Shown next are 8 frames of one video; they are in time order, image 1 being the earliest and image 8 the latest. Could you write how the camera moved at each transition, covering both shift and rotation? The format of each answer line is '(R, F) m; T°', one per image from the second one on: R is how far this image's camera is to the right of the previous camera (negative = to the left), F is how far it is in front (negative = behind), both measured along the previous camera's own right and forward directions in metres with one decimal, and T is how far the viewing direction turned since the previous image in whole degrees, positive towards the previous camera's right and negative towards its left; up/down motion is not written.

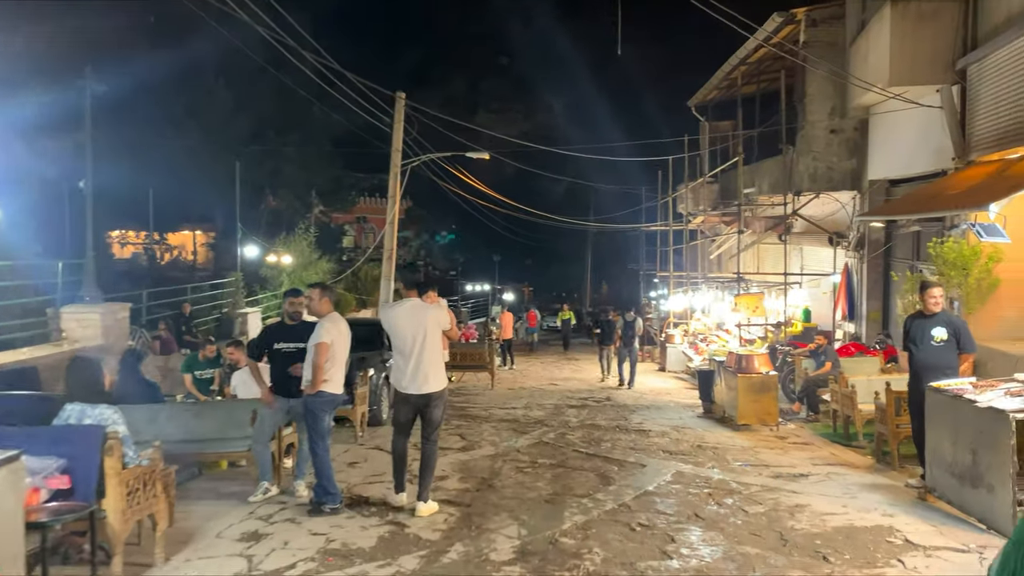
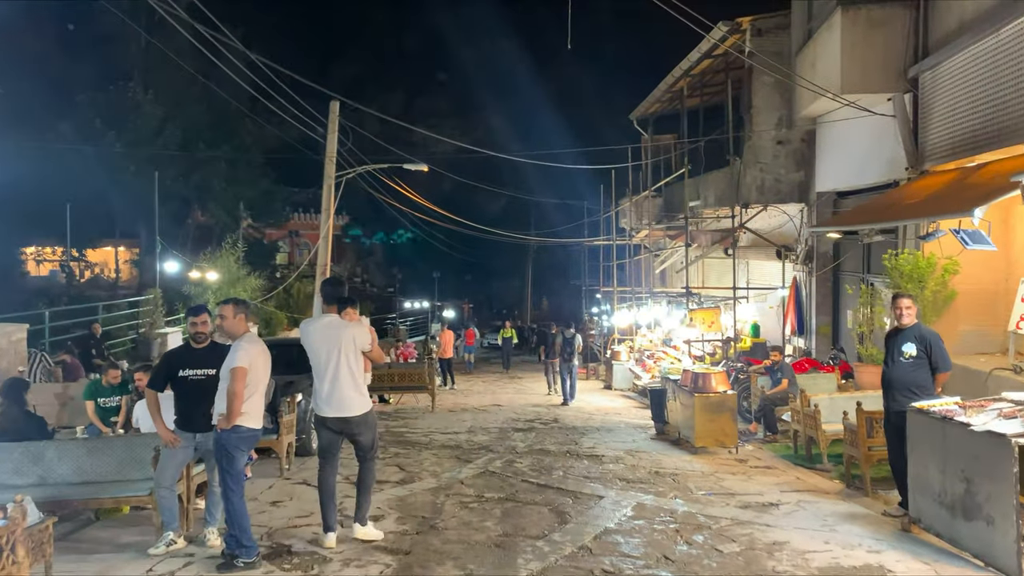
(0.0, +0.7) m; +4°
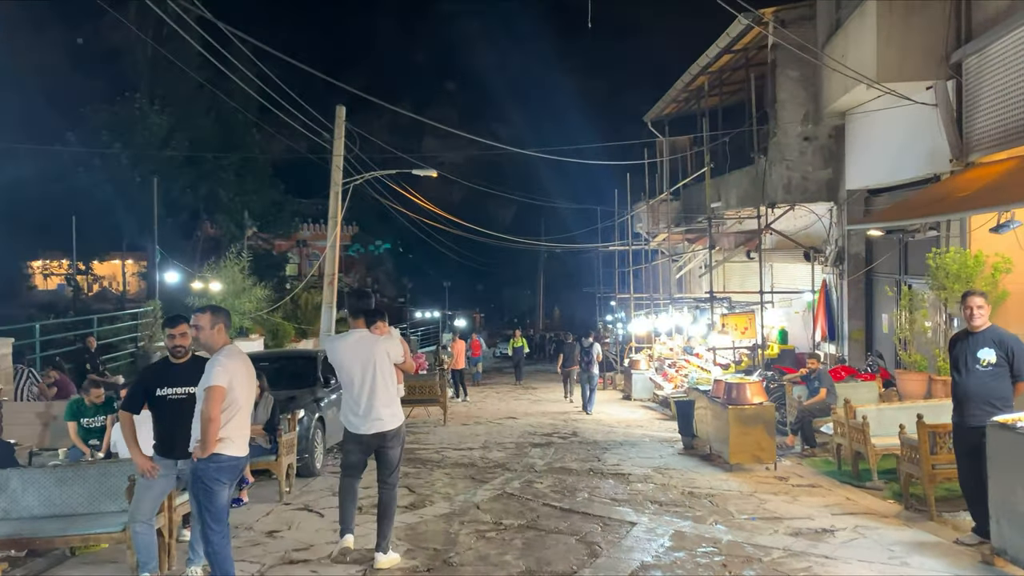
(-0.1, +0.7) m; -1°
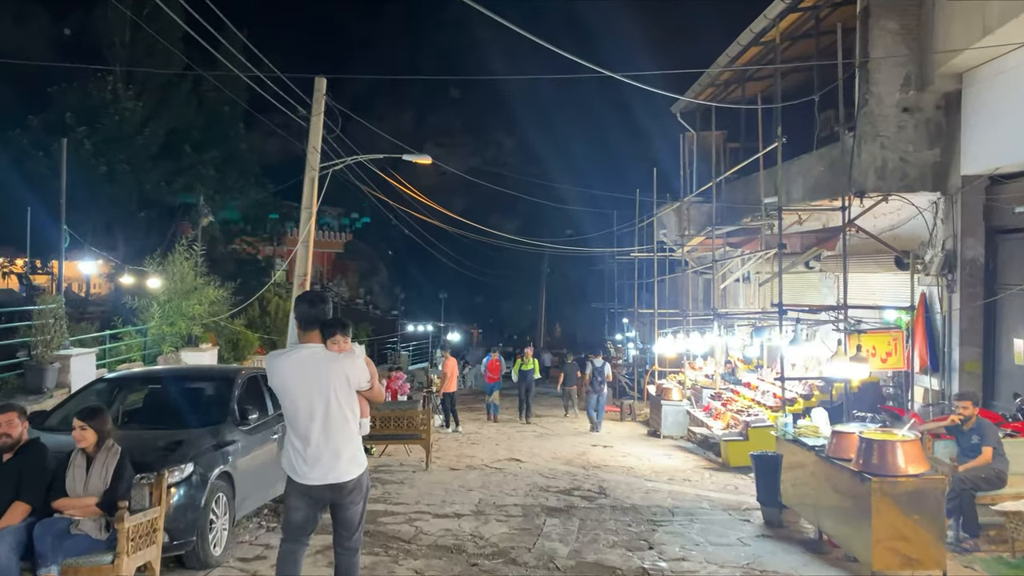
(-0.1, +3.2) m; 0°
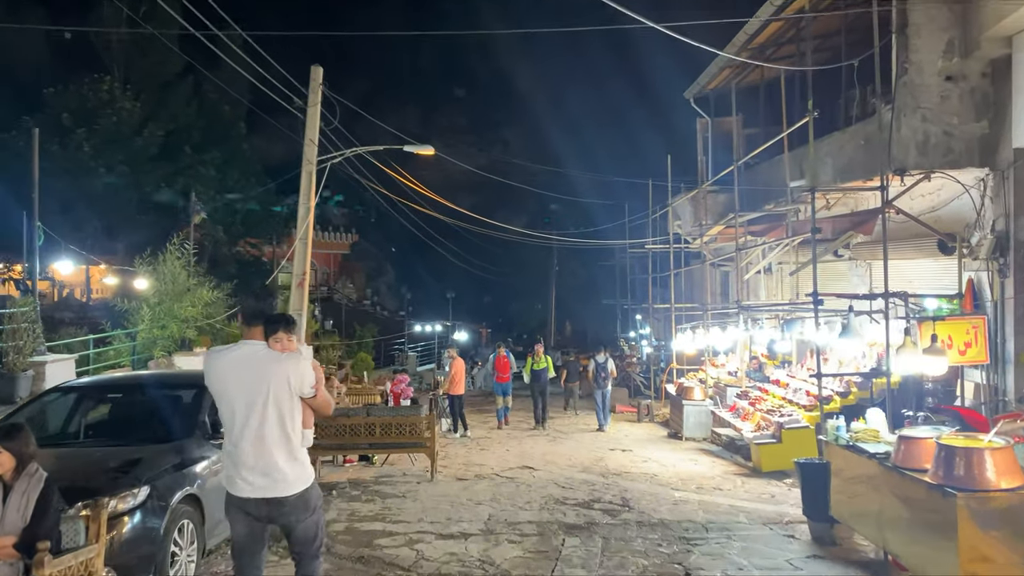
(0.0, +0.9) m; -1°
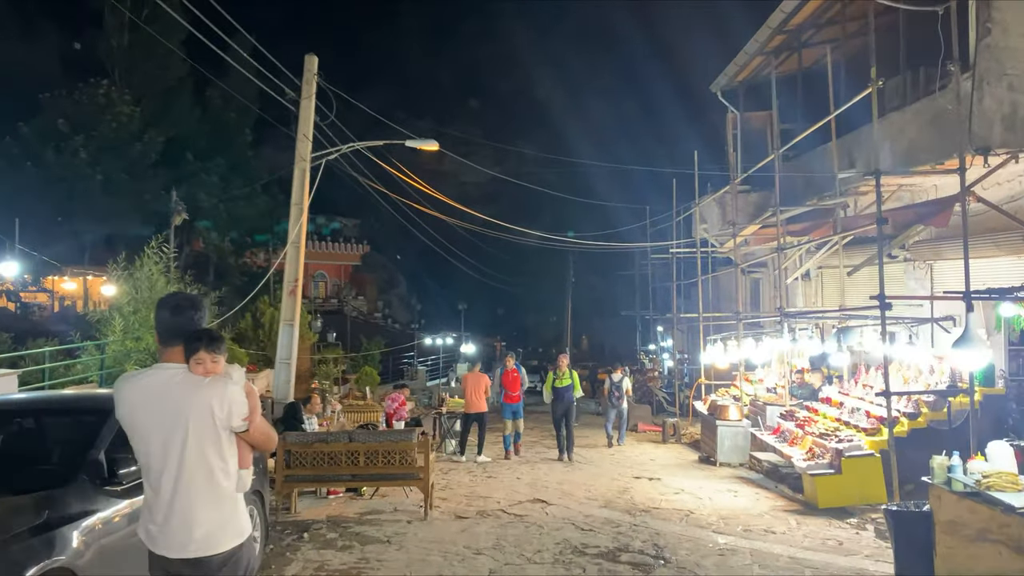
(+0.1, +1.5) m; -1°
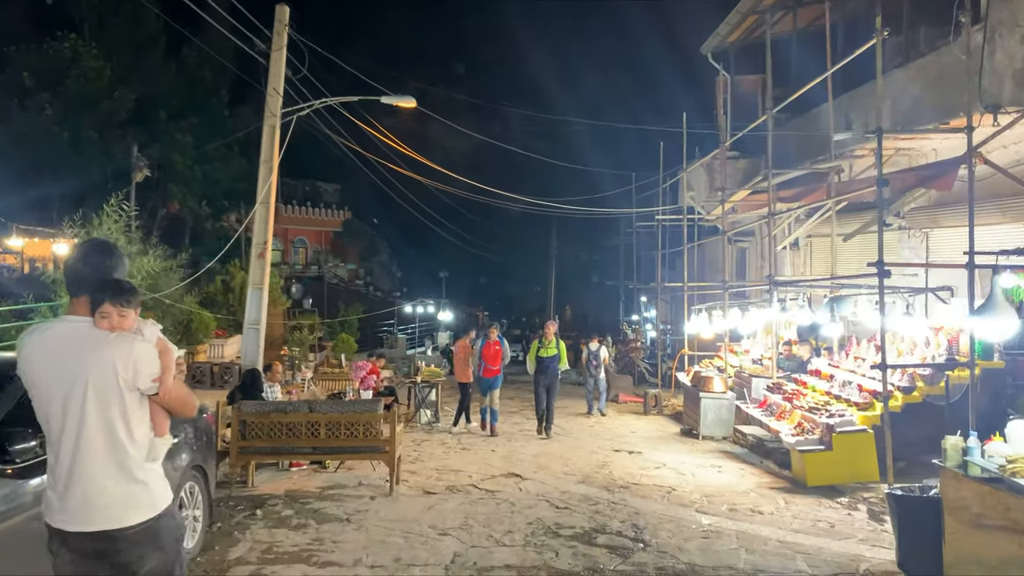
(+0.1, +0.6) m; +1°
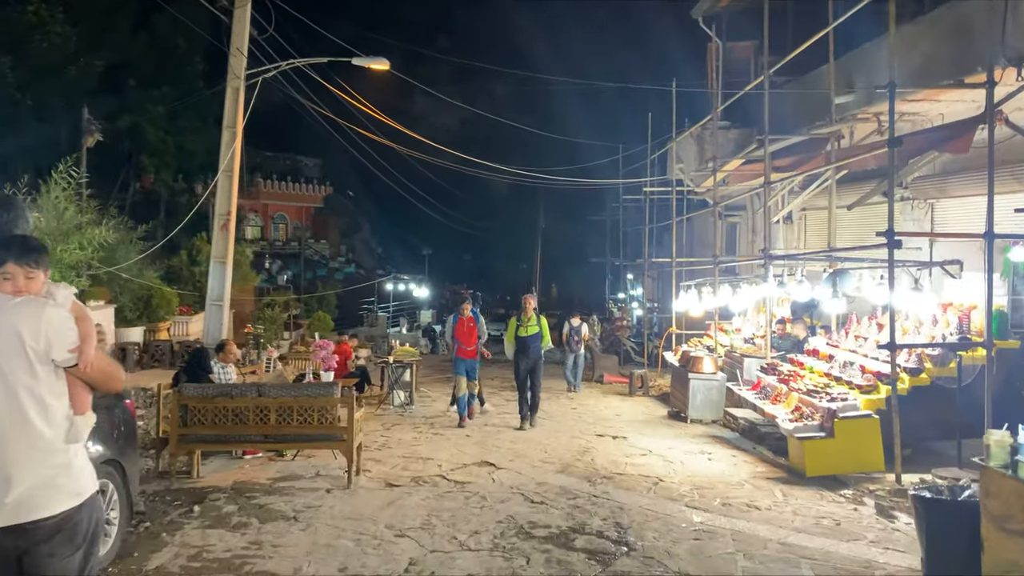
(+0.1, +0.8) m; +1°
